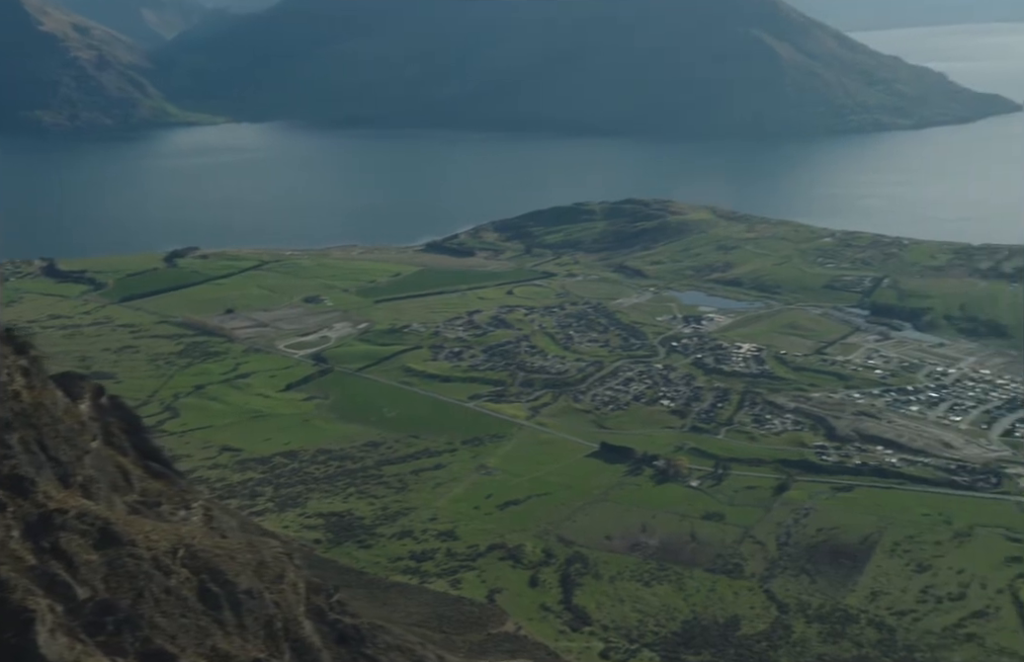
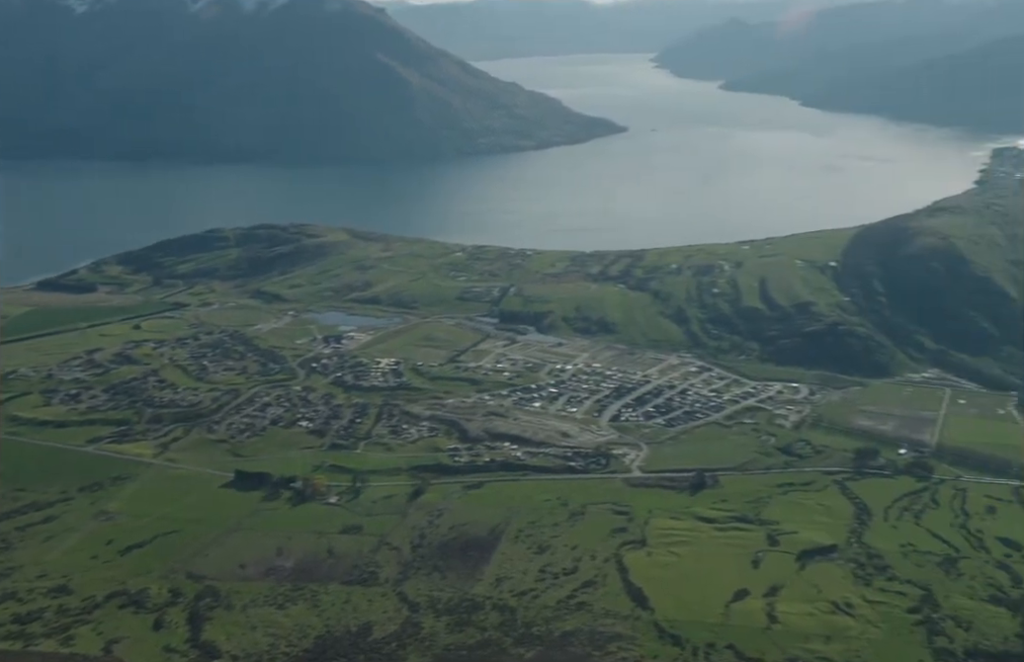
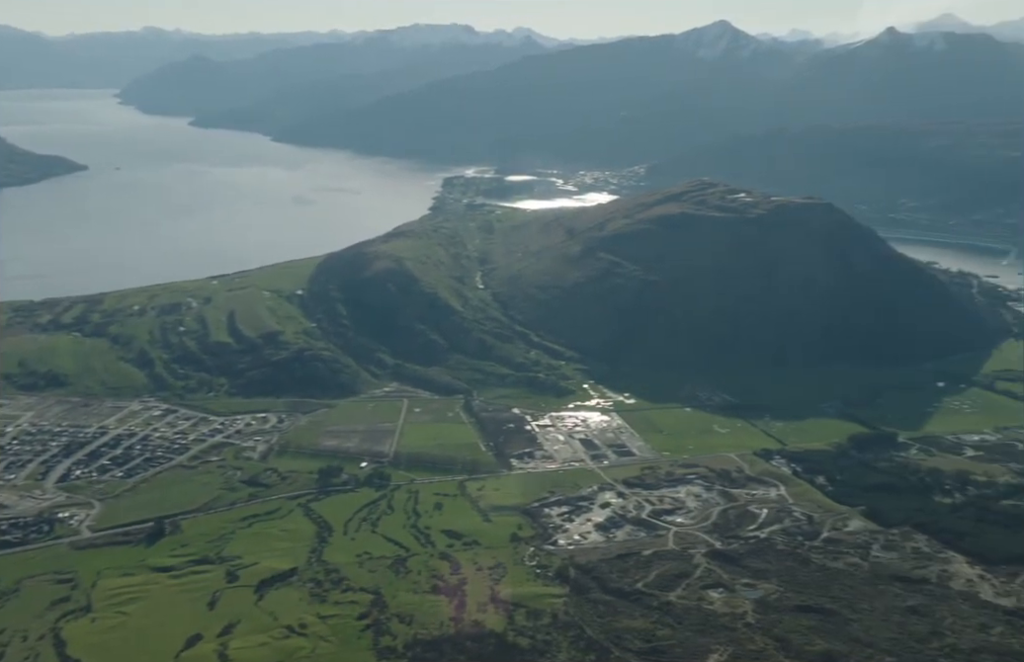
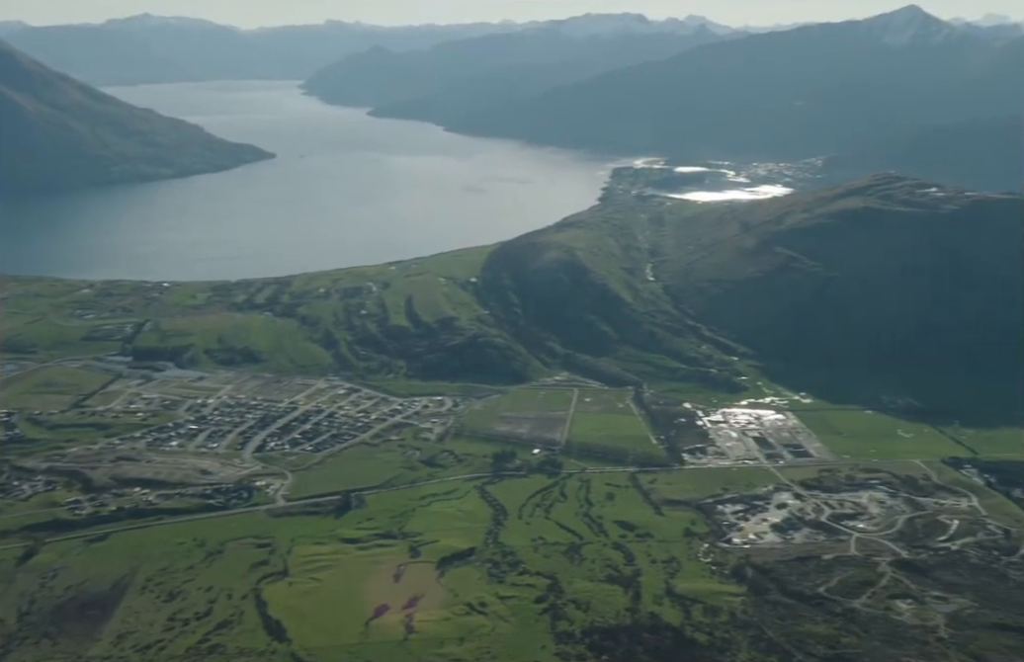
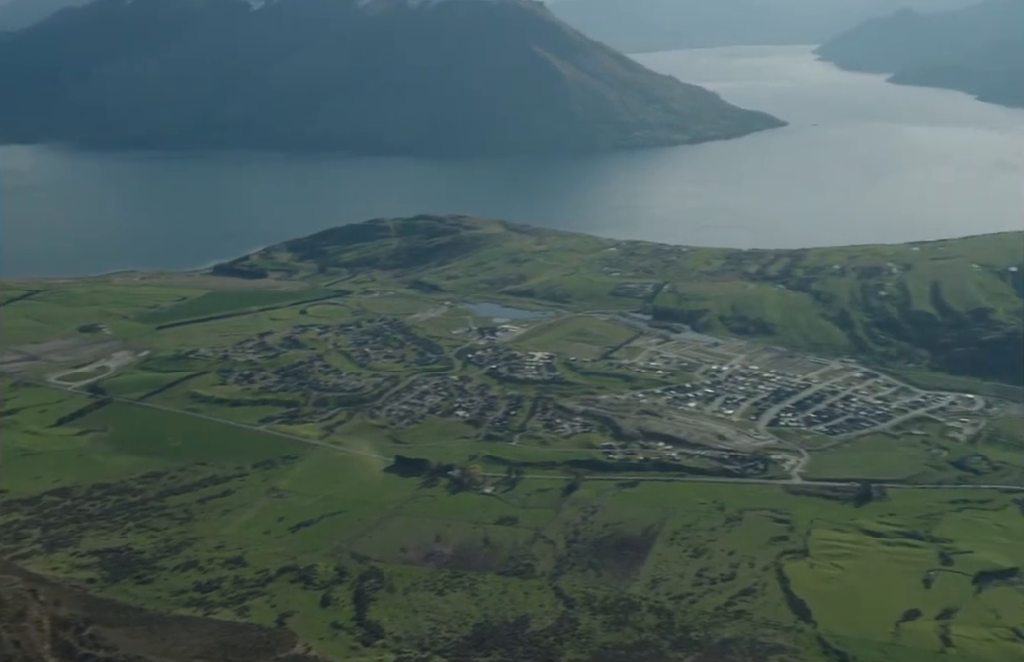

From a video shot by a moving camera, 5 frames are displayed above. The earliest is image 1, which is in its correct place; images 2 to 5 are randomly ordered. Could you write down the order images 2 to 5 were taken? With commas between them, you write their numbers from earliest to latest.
5, 2, 4, 3
